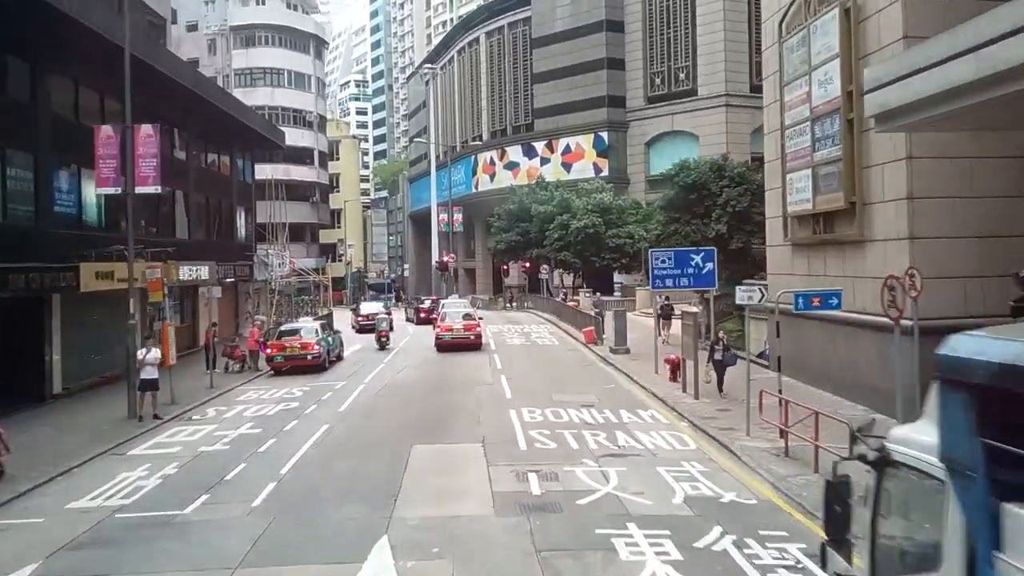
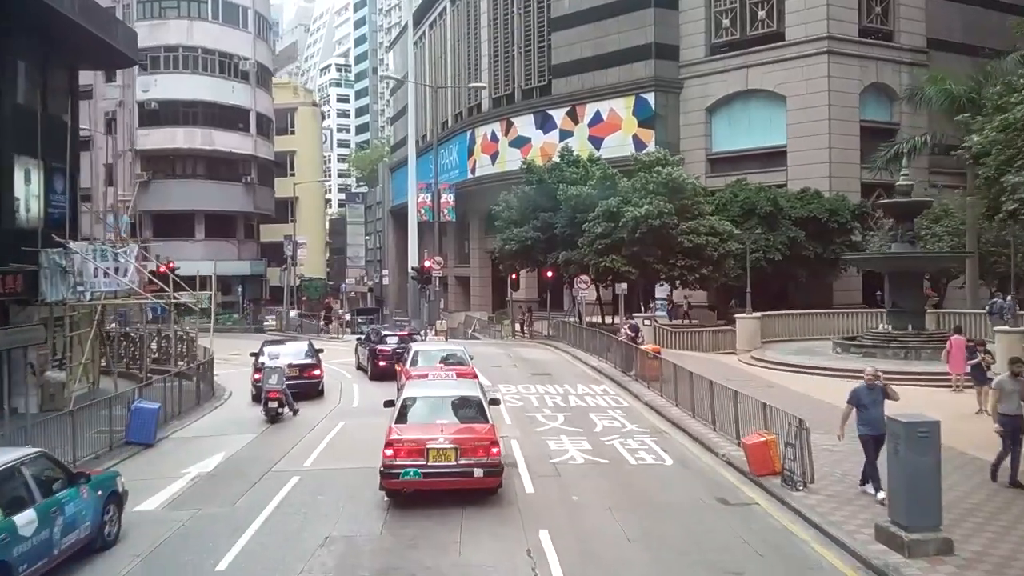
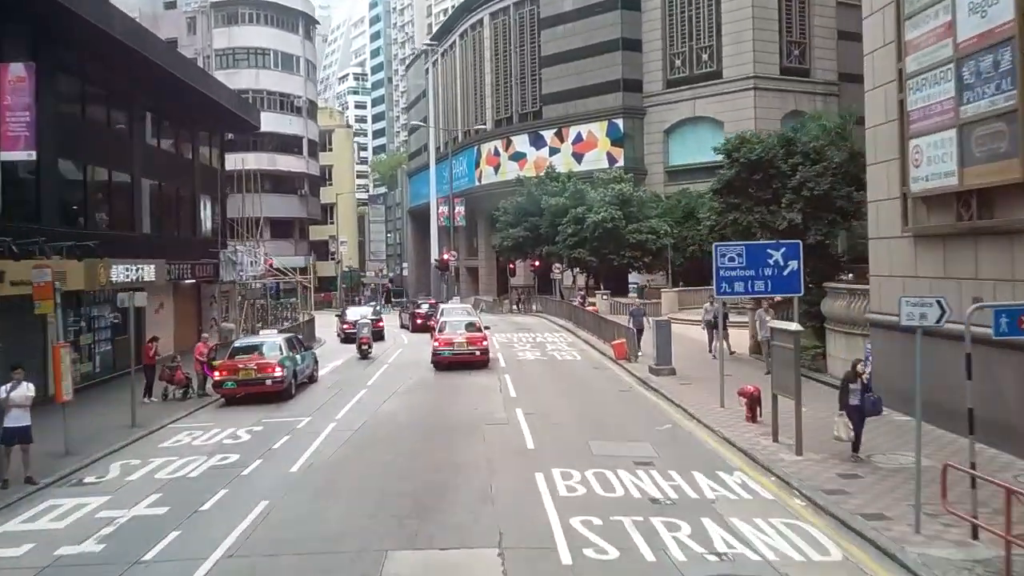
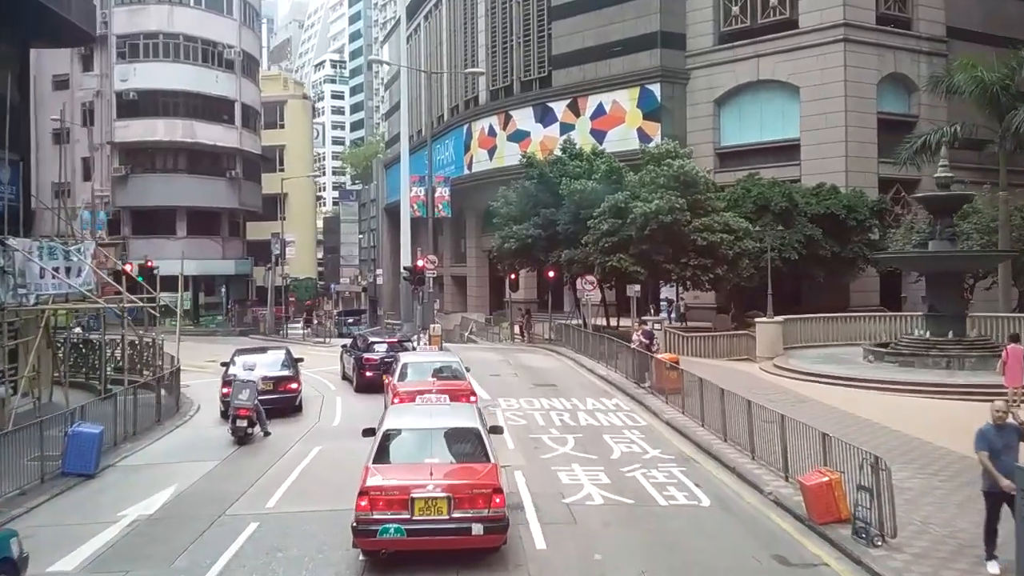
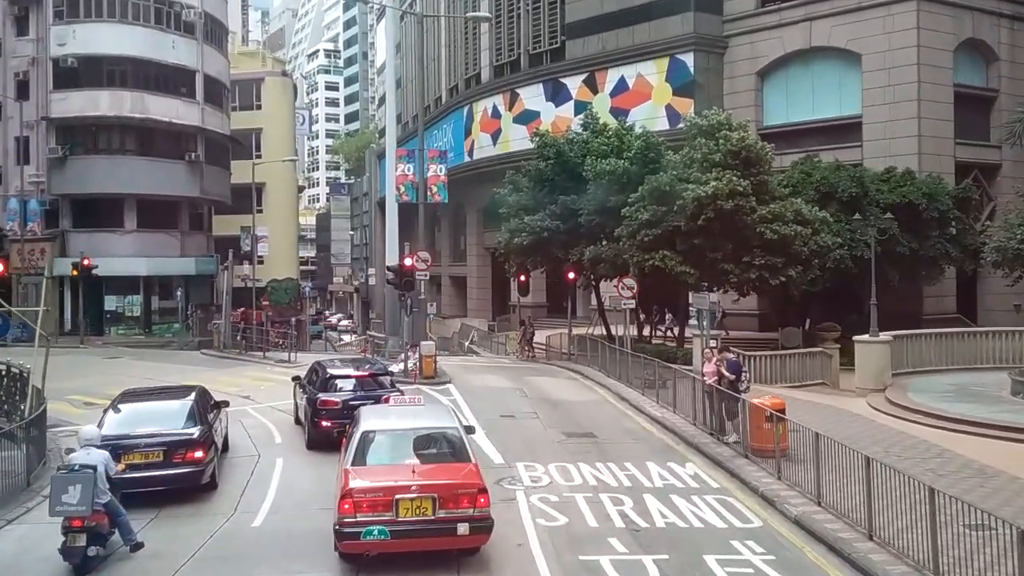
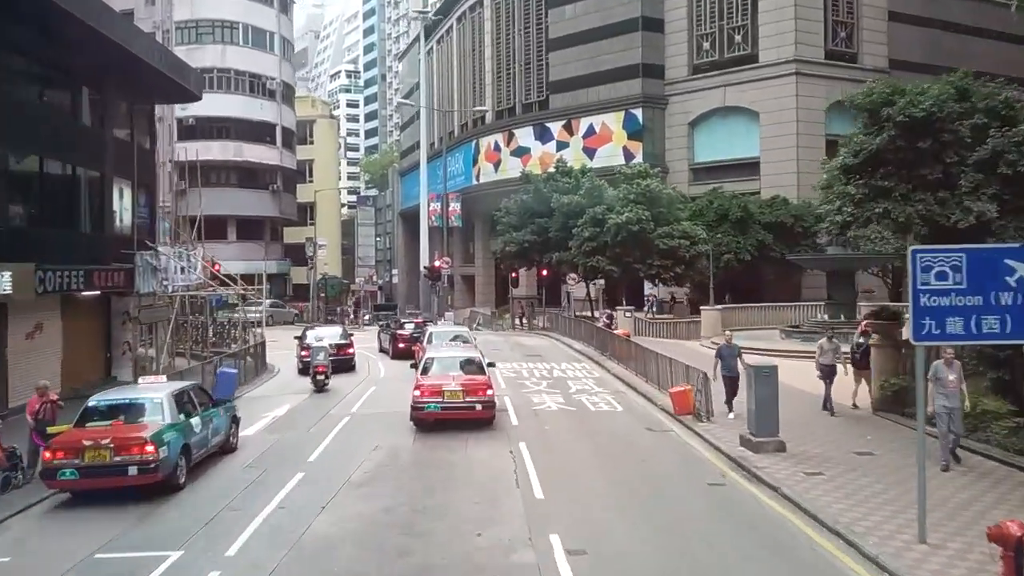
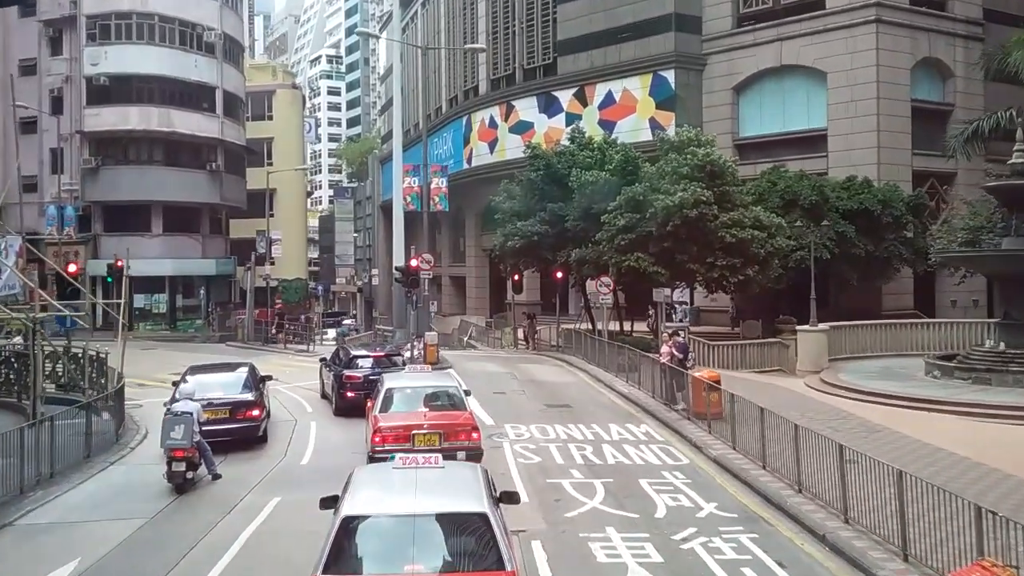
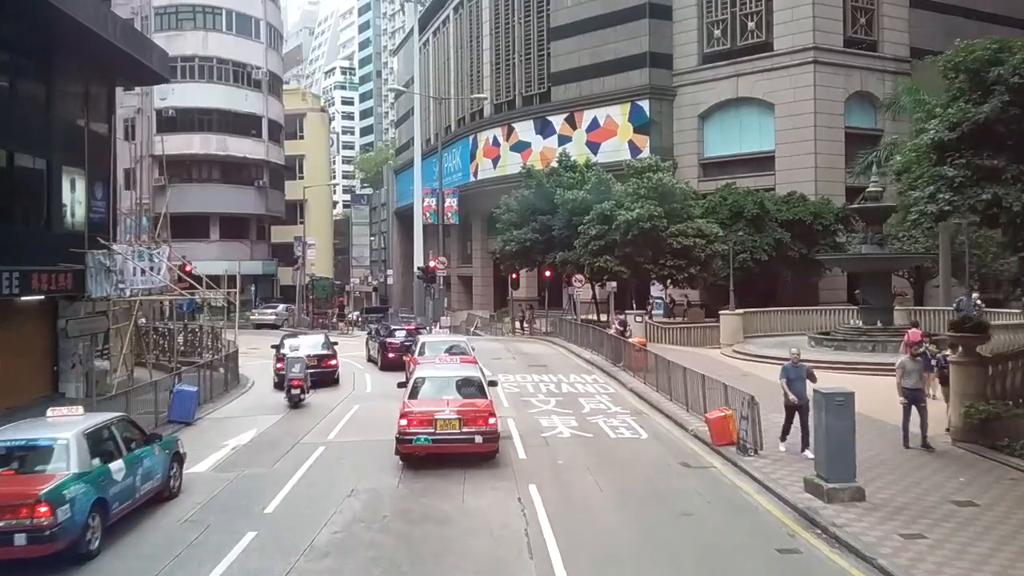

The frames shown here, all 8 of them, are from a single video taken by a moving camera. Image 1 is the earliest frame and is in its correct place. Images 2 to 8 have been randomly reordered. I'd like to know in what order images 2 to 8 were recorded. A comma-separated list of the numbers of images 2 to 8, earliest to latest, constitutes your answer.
3, 6, 8, 2, 4, 7, 5
